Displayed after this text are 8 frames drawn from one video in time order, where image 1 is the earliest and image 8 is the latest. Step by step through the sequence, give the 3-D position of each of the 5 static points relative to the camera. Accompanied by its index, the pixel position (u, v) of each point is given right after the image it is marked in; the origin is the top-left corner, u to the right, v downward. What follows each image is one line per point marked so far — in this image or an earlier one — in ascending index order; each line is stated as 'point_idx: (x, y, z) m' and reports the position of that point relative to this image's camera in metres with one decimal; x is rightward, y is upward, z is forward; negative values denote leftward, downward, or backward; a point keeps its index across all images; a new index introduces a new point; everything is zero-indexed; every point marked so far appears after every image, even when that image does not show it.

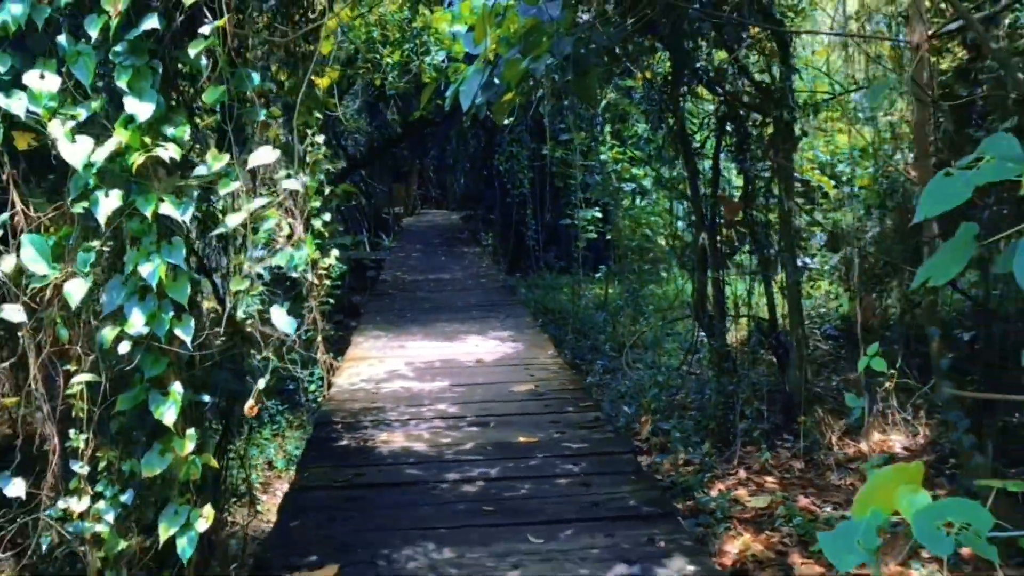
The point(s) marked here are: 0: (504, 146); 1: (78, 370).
0: (-0.1, +1.1, +7.3) m
1: (-0.7, -0.1, +1.5) m
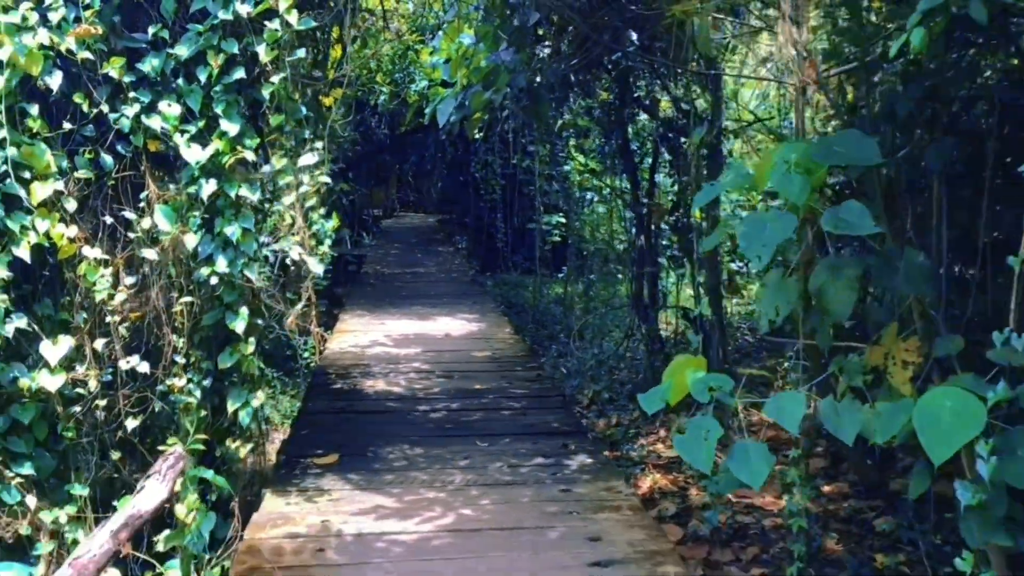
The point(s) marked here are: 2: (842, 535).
0: (-0.3, +1.1, +8.2) m
1: (-0.8, 0.0, +2.4) m
2: (+1.2, -0.9, +3.5) m
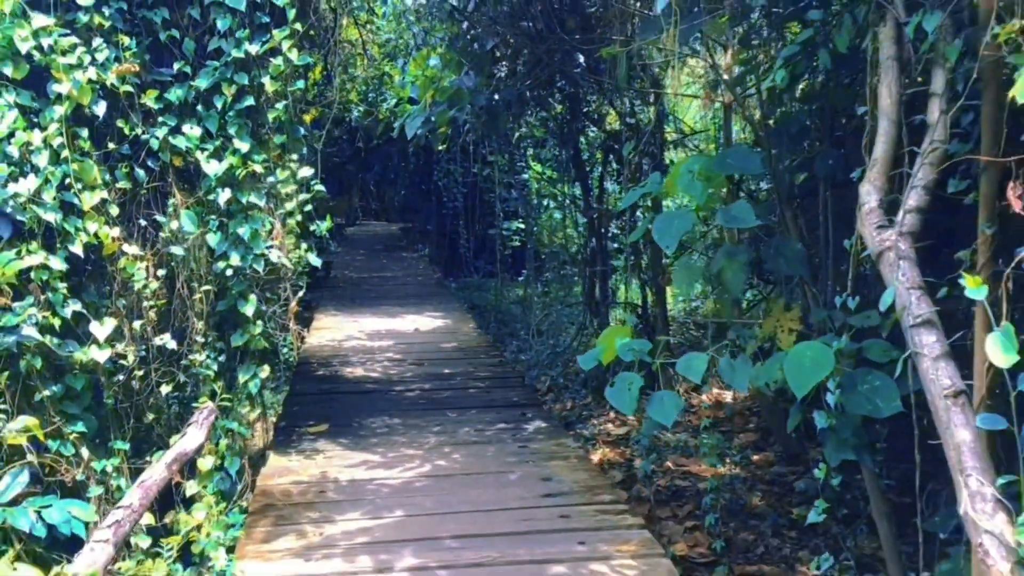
0: (-0.6, +1.1, +8.7) m
1: (-0.9, 0.0, +2.9) m
2: (+1.1, -0.9, +4.1) m
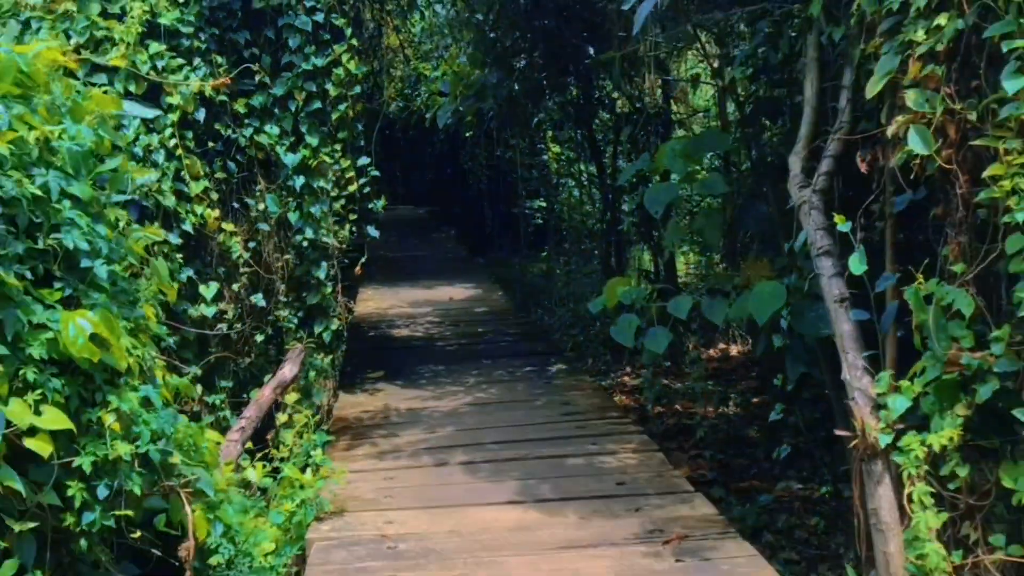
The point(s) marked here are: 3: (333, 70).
0: (-0.4, +1.3, +9.3) m
1: (-0.8, +0.1, +3.5) m
2: (+1.2, -0.7, +4.7) m
3: (-0.7, +0.8, +3.6) m
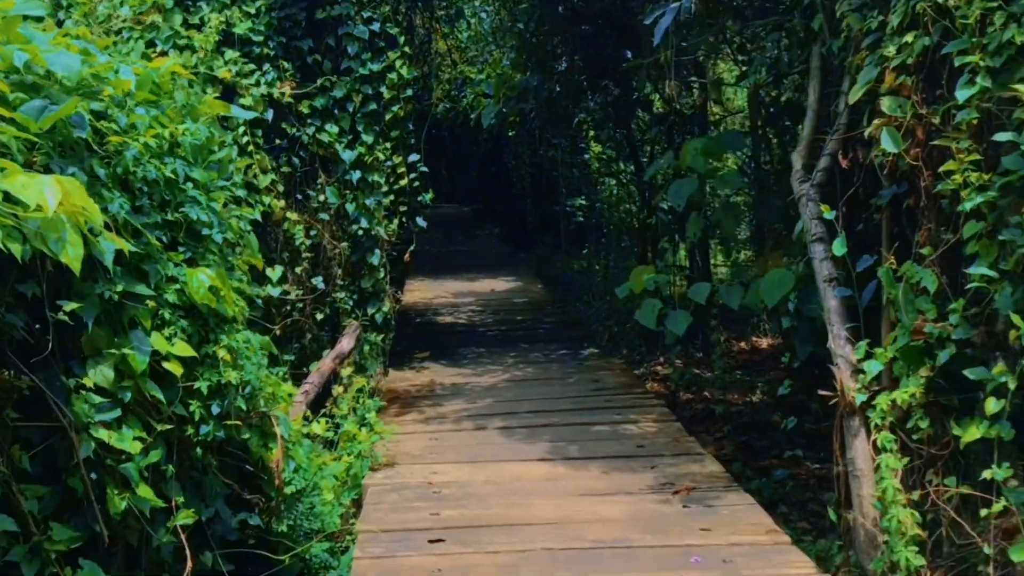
0: (0.0, +1.4, +9.7) m
1: (-0.7, +0.2, +3.9) m
2: (+1.4, -0.6, +5.0) m
3: (-0.5, +0.9, +3.9) m
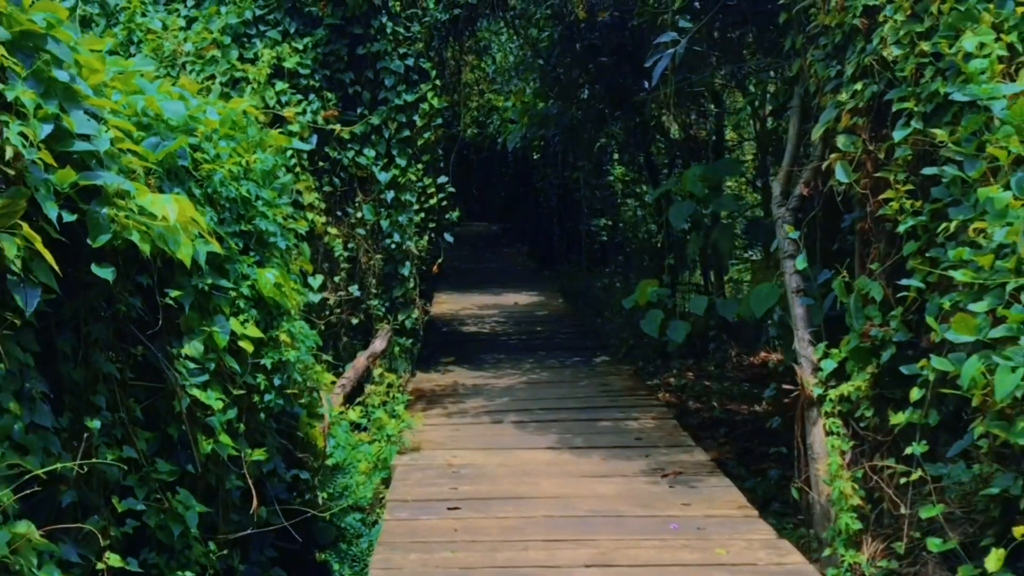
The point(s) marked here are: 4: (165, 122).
0: (+0.3, +1.2, +10.1) m
1: (-0.6, +0.2, +4.3) m
2: (+1.5, -0.7, +5.3) m
3: (-0.4, +0.8, +4.3) m
4: (-0.7, +0.3, +1.8) m
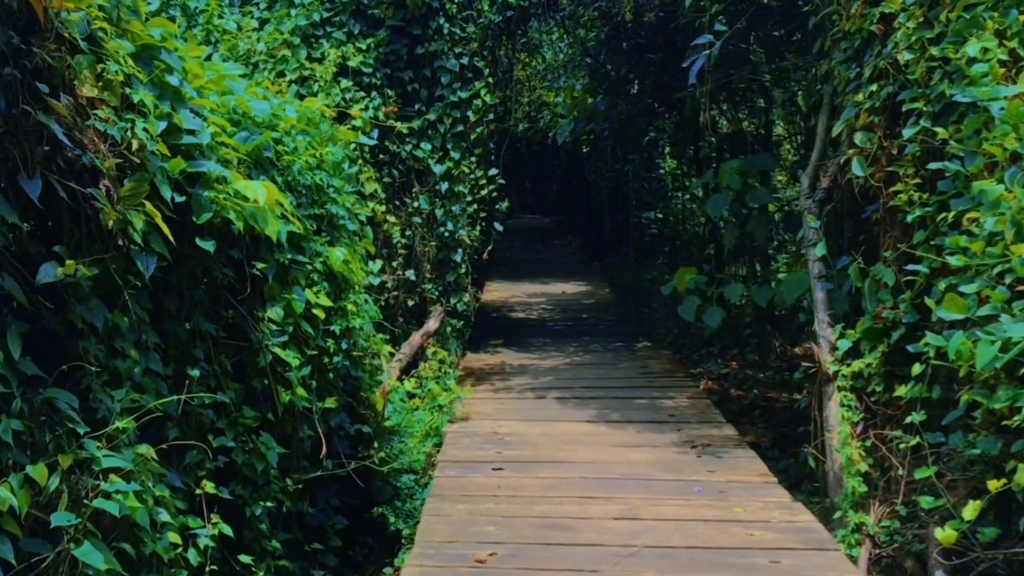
0: (+0.8, +1.3, +10.3) m
1: (-0.4, +0.2, +4.6) m
2: (+1.8, -0.7, +5.5) m
3: (-0.2, +0.9, +4.6) m
4: (-0.6, +0.4, +2.1) m
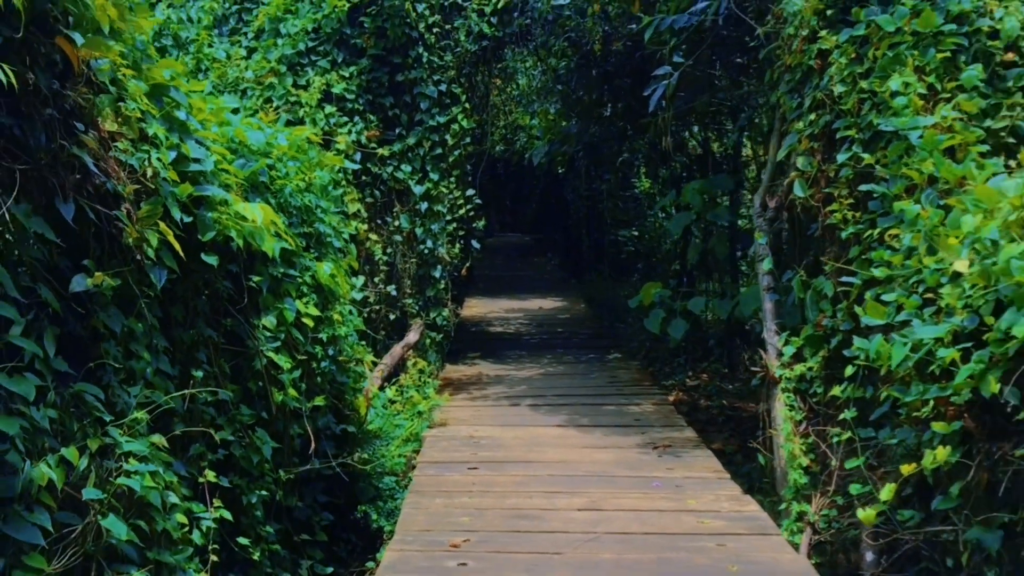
0: (+0.6, +1.1, +10.6) m
1: (-0.5, +0.2, +4.8) m
2: (+1.6, -0.8, +5.7) m
3: (-0.3, +0.8, +4.9) m
4: (-0.6, +0.3, +2.3) m
